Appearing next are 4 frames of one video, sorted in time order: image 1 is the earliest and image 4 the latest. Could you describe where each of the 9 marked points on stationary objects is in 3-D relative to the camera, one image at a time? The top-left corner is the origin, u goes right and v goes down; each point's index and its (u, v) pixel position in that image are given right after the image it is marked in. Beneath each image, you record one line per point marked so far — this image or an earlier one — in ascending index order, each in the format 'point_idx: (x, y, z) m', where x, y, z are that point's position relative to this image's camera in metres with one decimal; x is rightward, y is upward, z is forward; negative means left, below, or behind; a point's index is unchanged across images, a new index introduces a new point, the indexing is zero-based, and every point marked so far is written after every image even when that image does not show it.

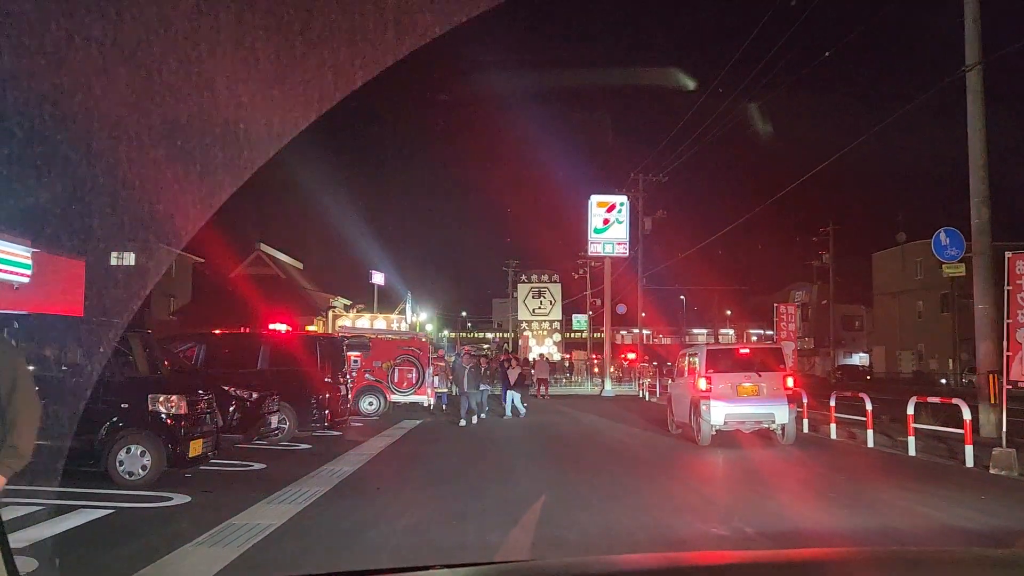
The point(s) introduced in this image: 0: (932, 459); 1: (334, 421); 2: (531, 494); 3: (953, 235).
0: (+7.3, -2.9, +12.7) m
1: (-3.6, -2.7, +15.4) m
2: (+0.2, -3.0, +11.2) m
3: (+8.0, +1.0, +13.7) m
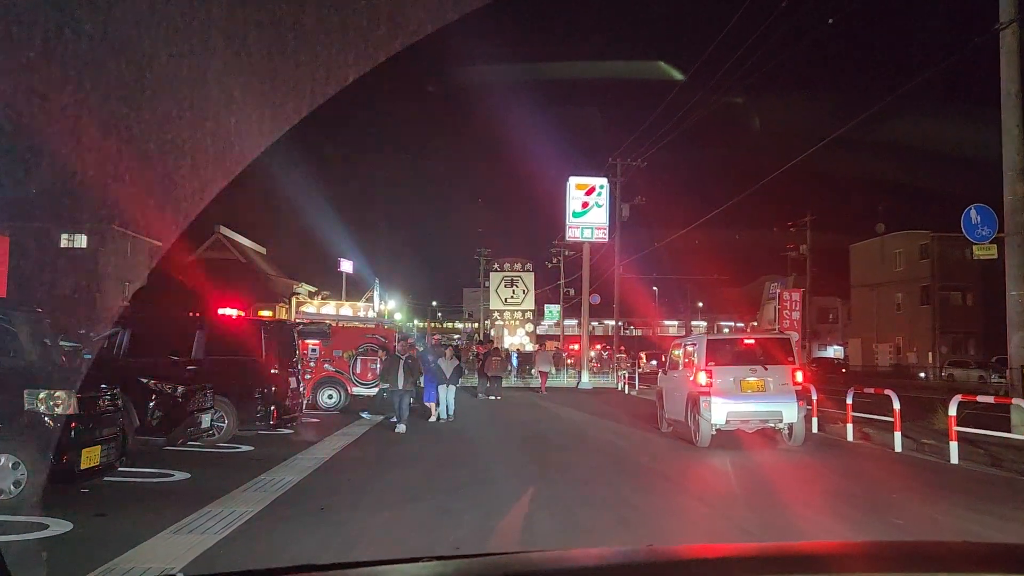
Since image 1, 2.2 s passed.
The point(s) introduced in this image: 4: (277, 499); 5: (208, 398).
0: (+6.9, -2.7, +11.2) m
1: (-4.1, -2.4, +13.5) m
2: (-0.1, -2.7, +9.5) m
3: (+7.6, +1.2, +12.1) m
4: (-2.8, -2.5, +8.9) m
5: (-4.5, -1.6, +11.2) m
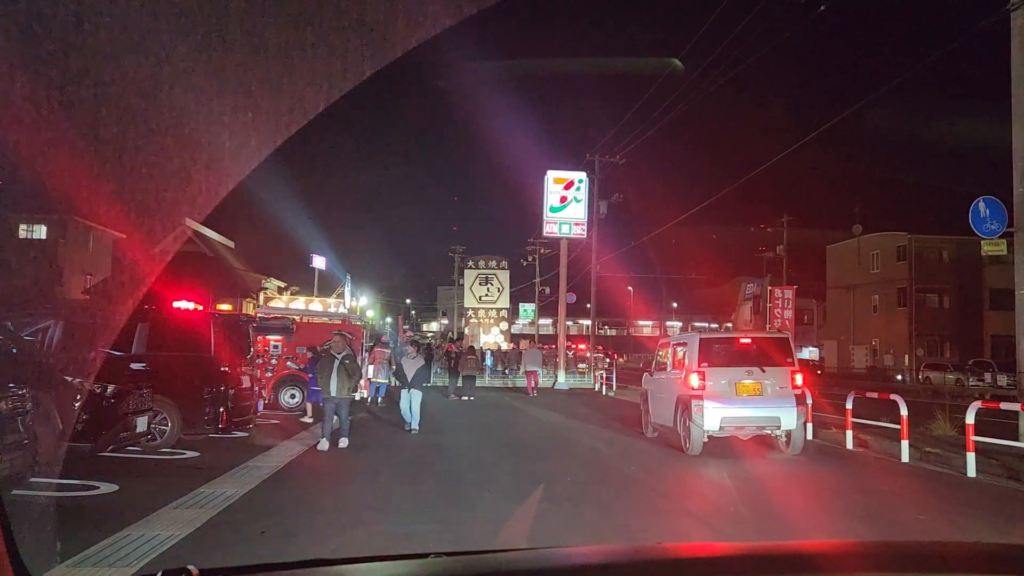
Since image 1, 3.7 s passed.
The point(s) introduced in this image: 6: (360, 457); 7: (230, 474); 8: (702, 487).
0: (+6.5, -2.7, +10.4) m
1: (-4.5, -2.2, +12.3) m
2: (-0.4, -2.6, +8.4) m
3: (+7.3, +1.2, +11.4) m
4: (-3.0, -2.3, +7.8) m
5: (-4.9, -1.5, +10.0) m
6: (-2.4, -2.7, +11.9) m
7: (-3.7, -2.4, +9.8) m
8: (+2.6, -2.7, +10.2) m
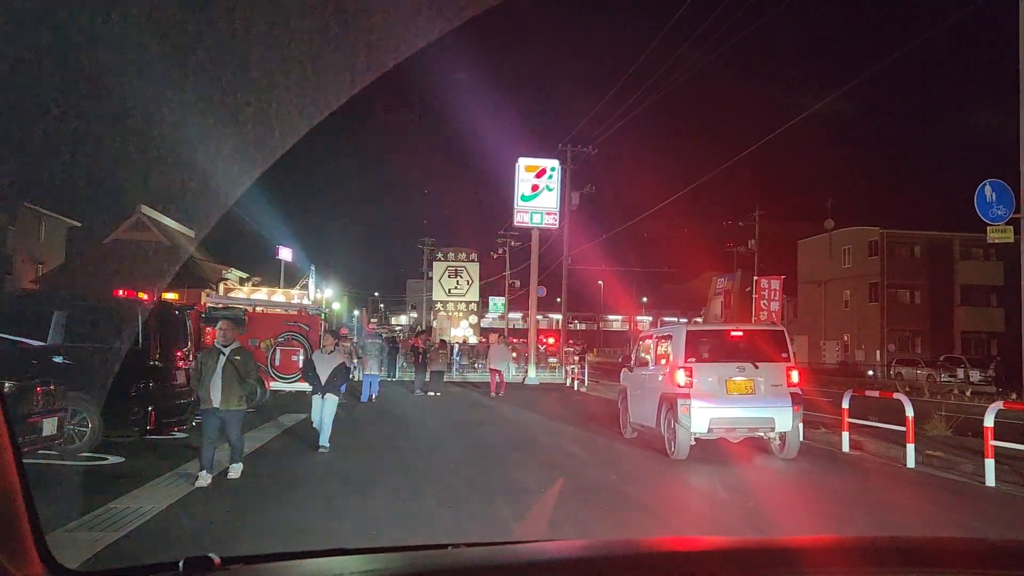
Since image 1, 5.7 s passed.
0: (+6.1, -2.5, +9.6) m
1: (-5.0, -2.0, +11.0) m
2: (-0.7, -2.5, +7.3) m
3: (+6.8, +1.4, +10.5) m
4: (-3.3, -2.2, +6.6) m
5: (-5.3, -1.3, +8.7) m
6: (-2.9, -2.4, +10.7) m
7: (-4.1, -2.2, +8.6) m
8: (+2.2, -2.5, +9.2) m
